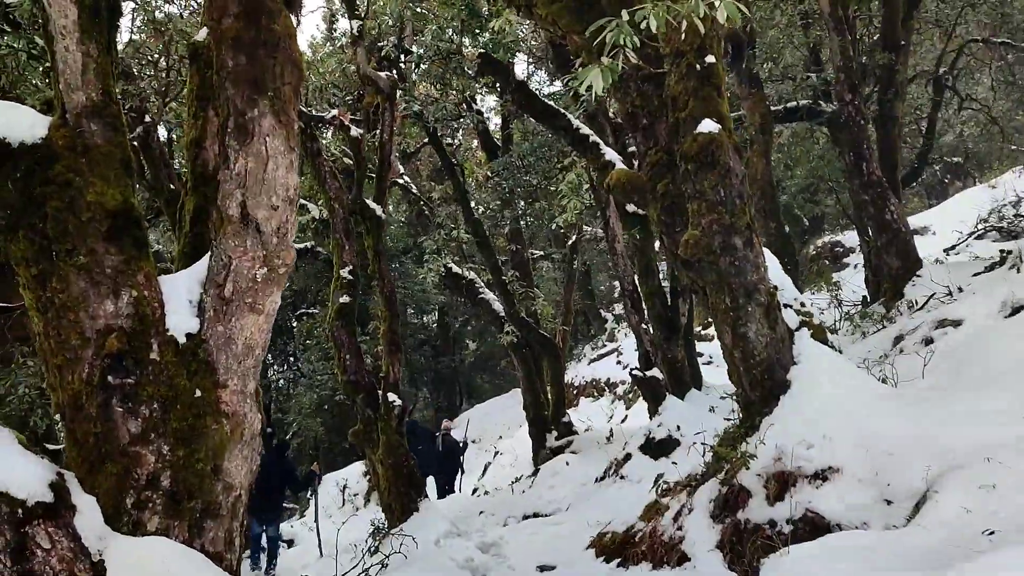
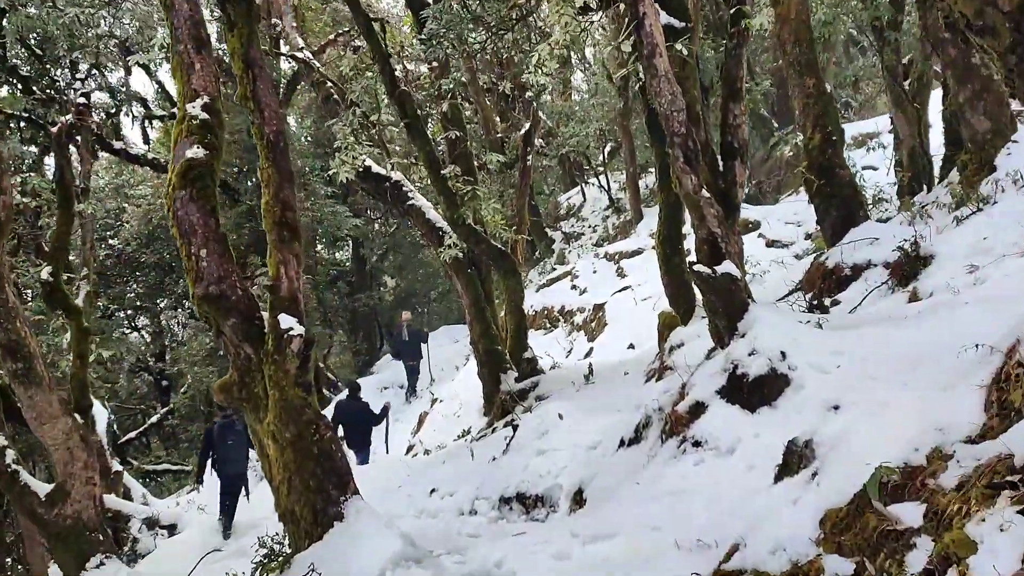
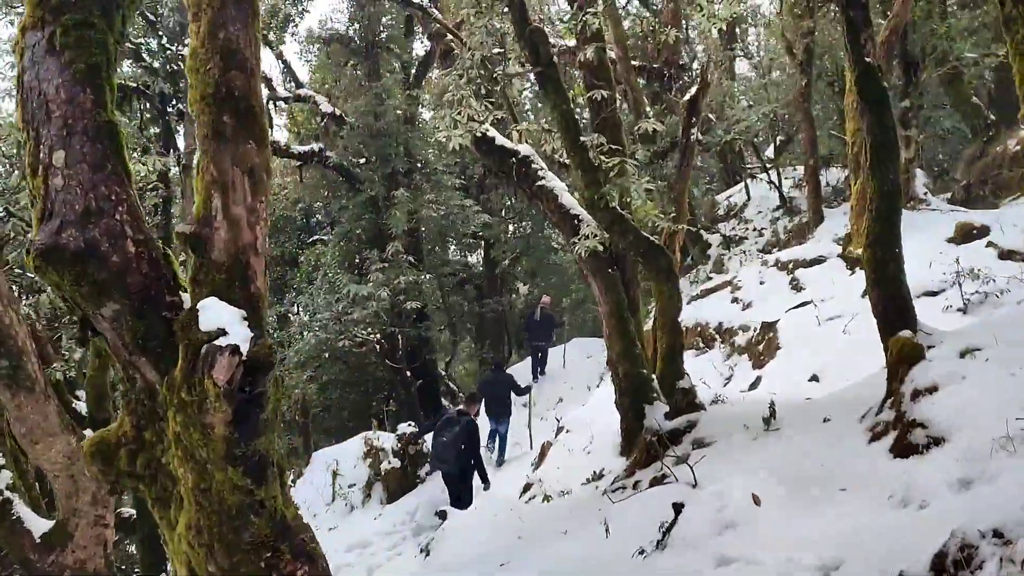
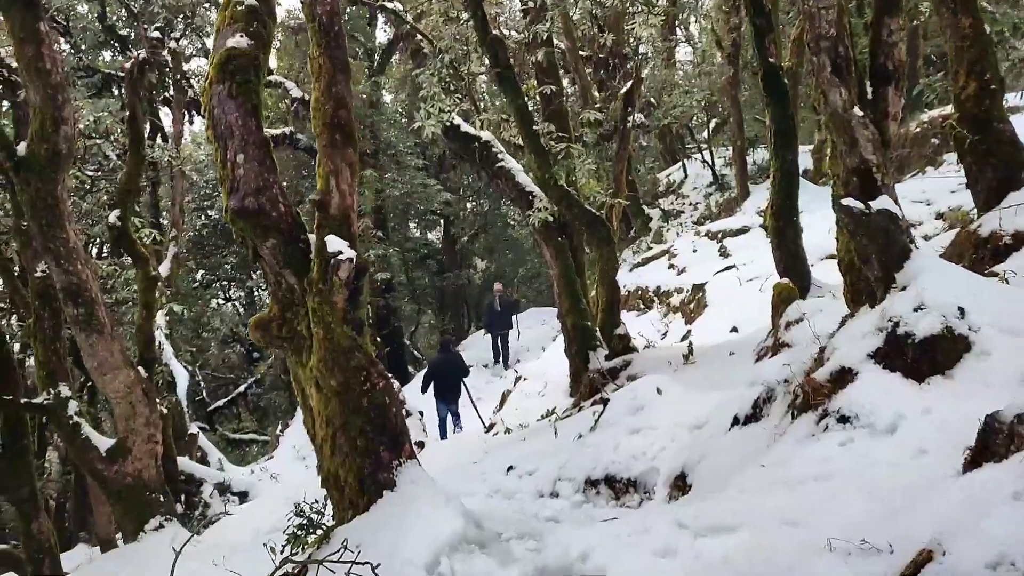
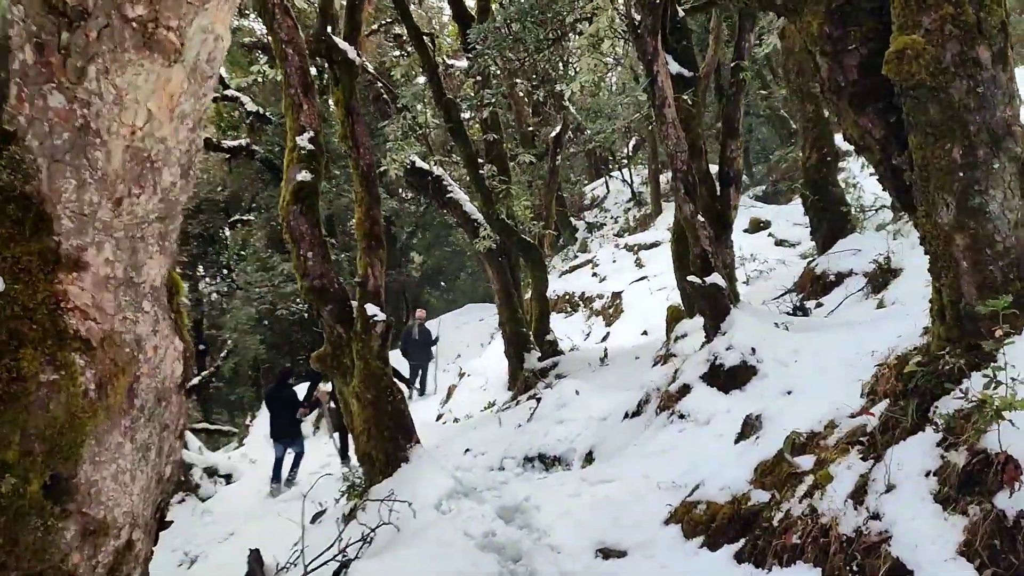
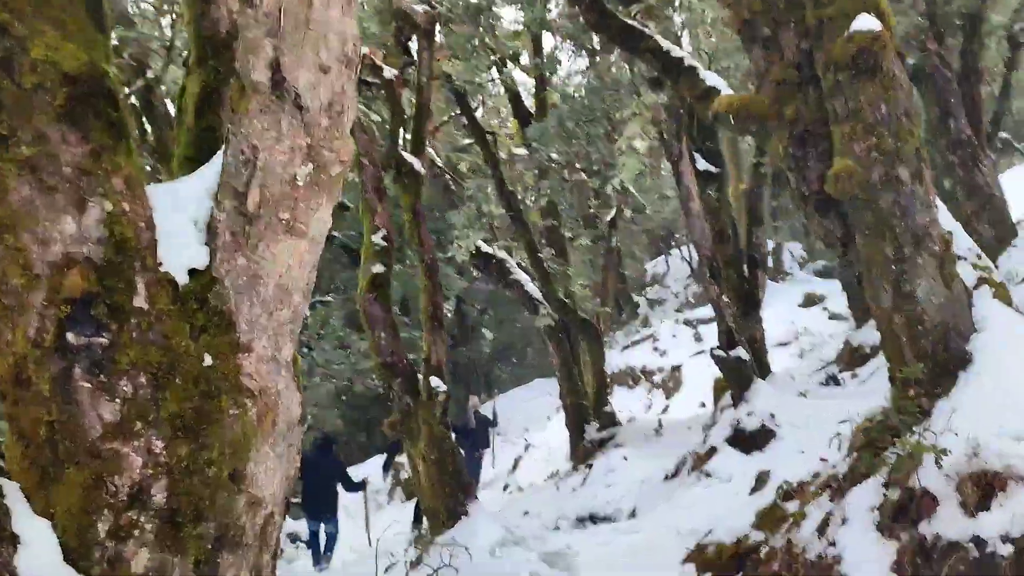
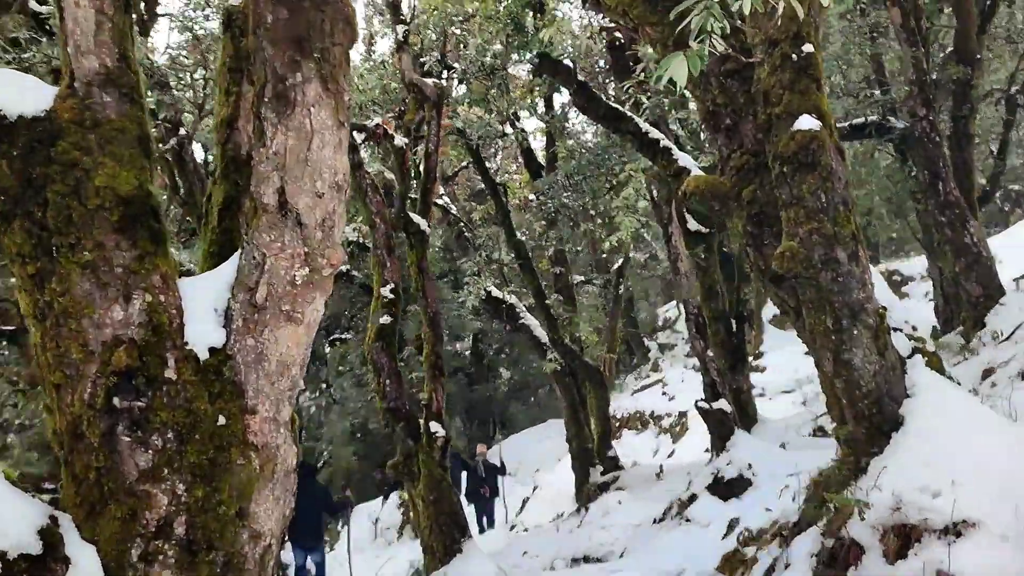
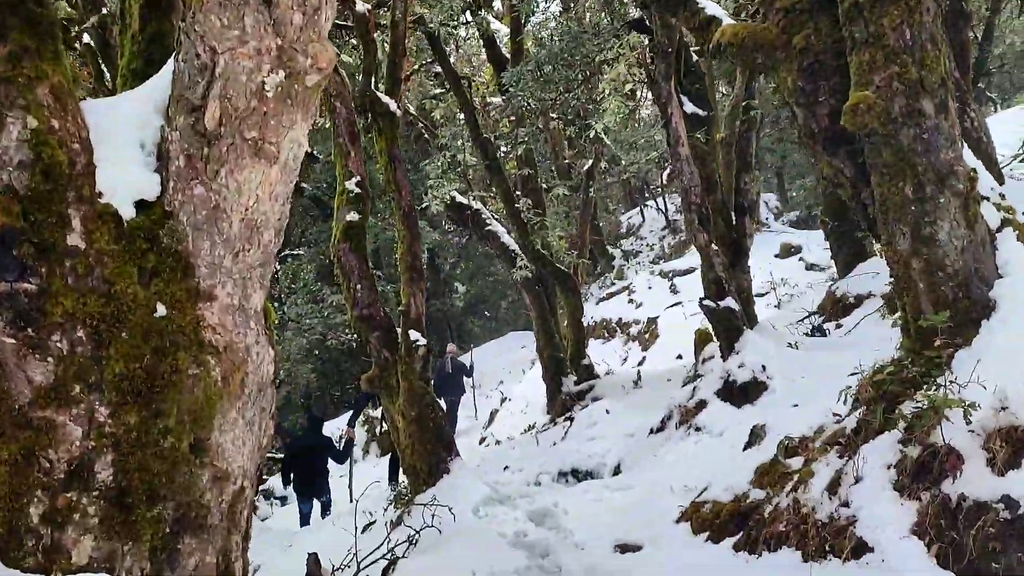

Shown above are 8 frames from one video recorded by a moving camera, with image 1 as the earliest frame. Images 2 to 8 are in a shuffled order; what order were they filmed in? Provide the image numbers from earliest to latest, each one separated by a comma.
7, 6, 8, 5, 2, 4, 3
